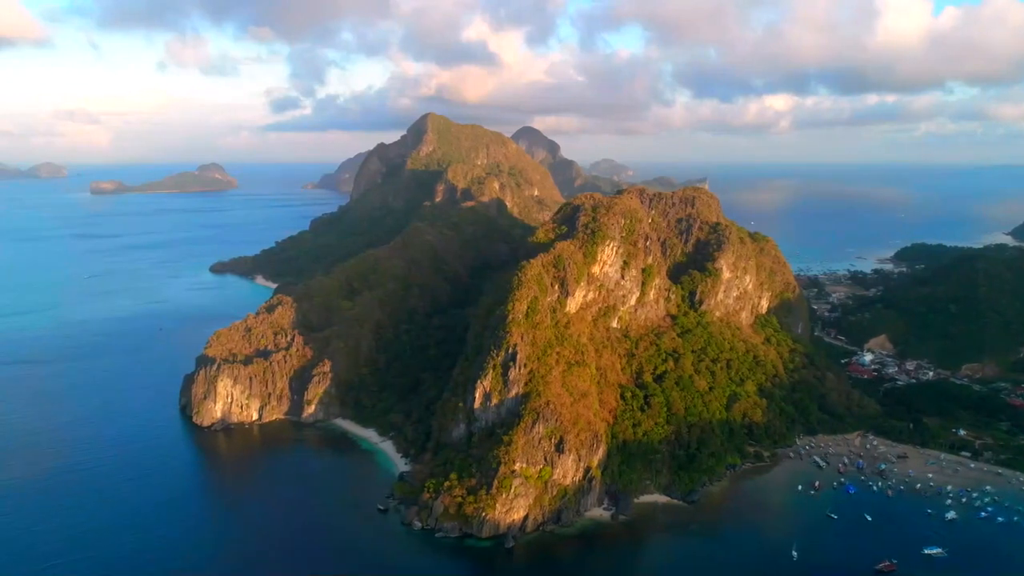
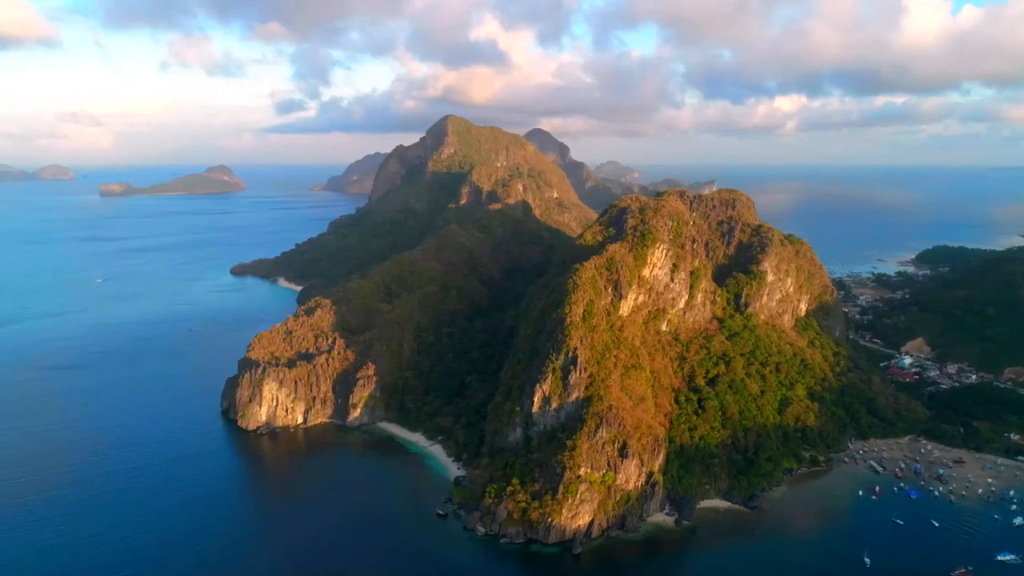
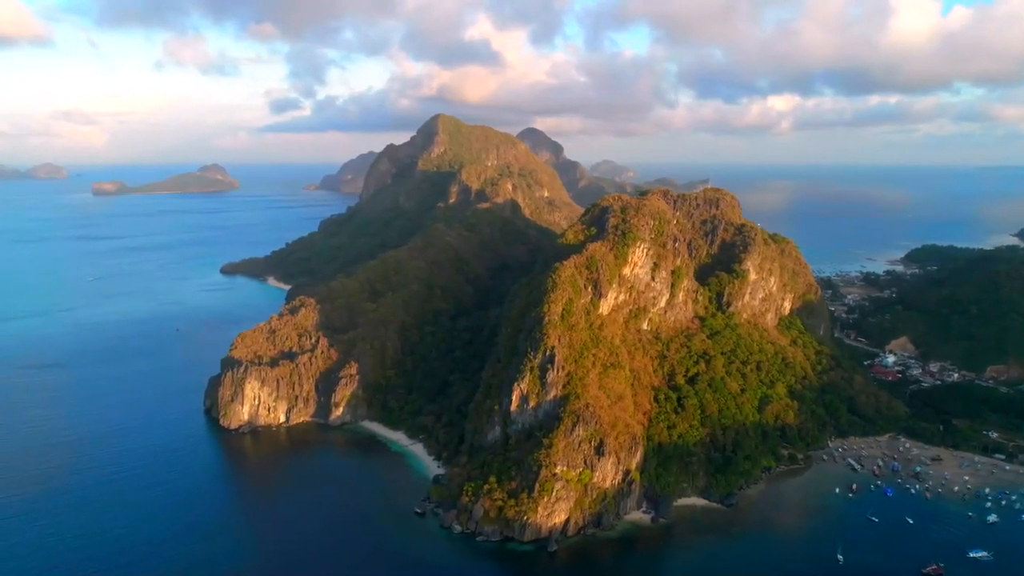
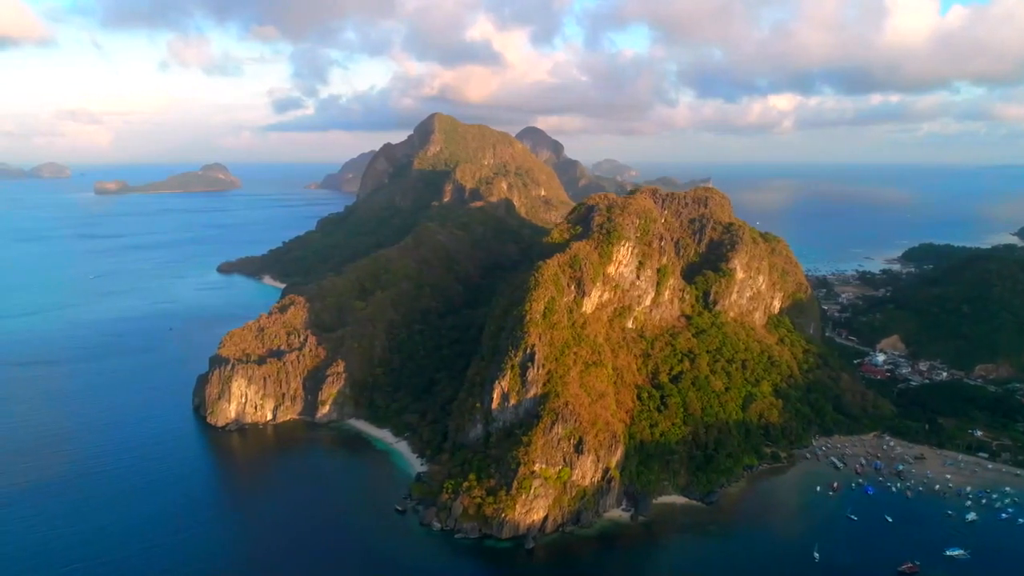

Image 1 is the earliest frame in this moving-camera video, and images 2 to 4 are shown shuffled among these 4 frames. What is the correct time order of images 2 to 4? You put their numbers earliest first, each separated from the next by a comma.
4, 3, 2
